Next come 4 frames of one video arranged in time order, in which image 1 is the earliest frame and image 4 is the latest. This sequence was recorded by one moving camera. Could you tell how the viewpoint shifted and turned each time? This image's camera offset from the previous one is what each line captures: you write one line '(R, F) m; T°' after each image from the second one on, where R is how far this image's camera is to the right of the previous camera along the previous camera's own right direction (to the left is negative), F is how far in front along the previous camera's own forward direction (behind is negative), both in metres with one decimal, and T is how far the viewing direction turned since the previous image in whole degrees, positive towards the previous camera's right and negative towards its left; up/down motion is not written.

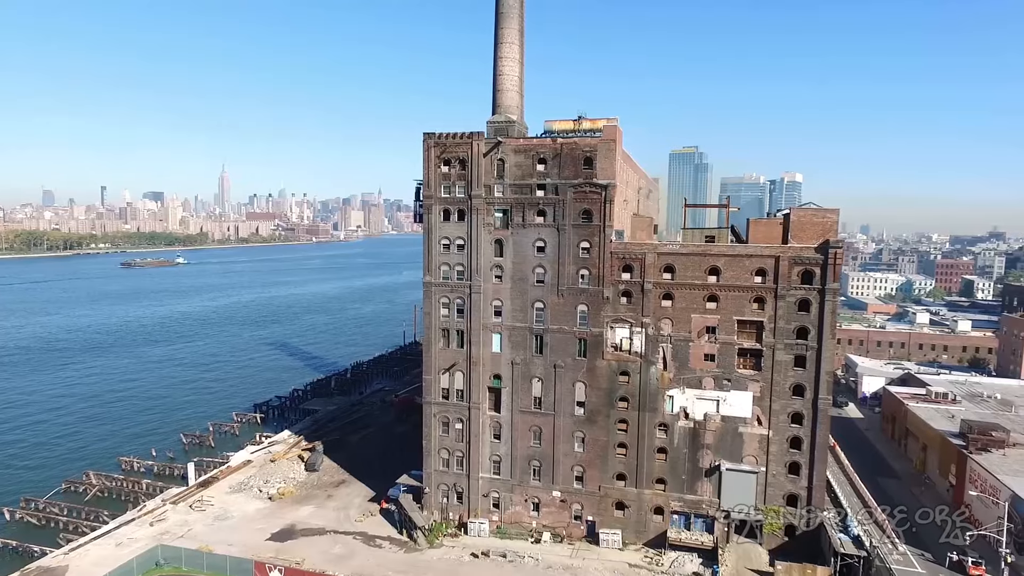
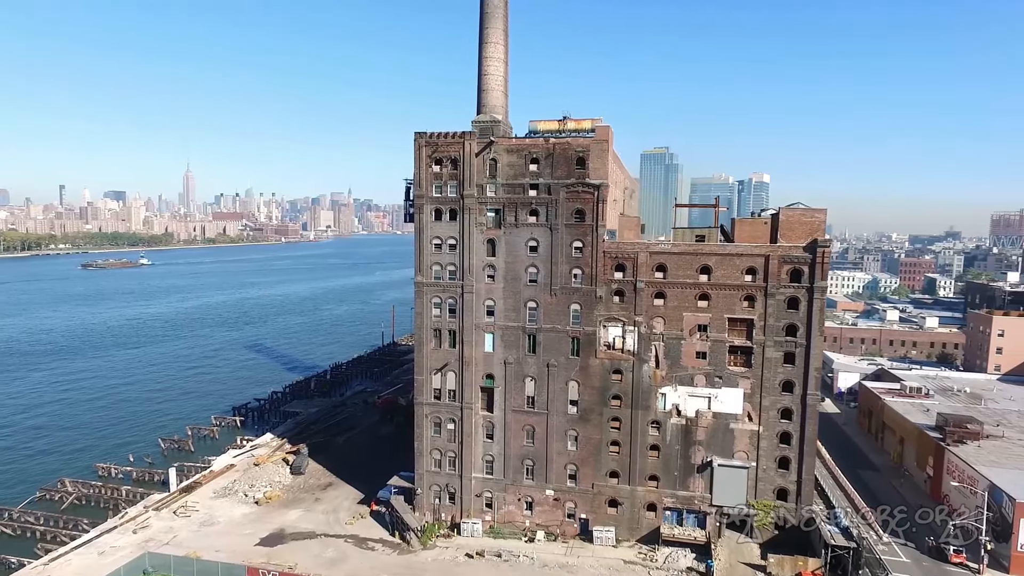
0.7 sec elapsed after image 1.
(-1.6, 0.0) m; +3°
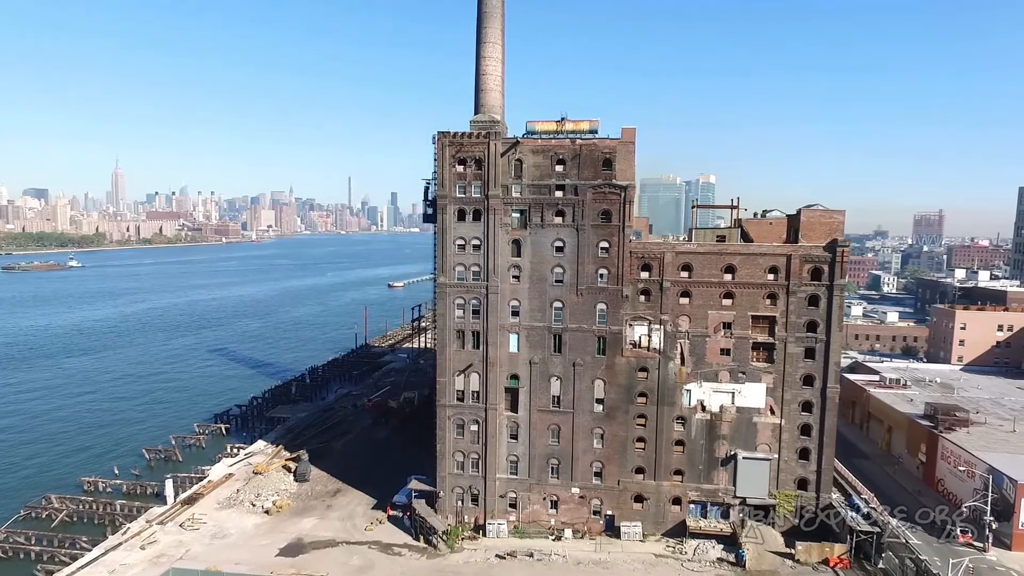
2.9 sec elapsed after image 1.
(-6.1, +0.2) m; +5°
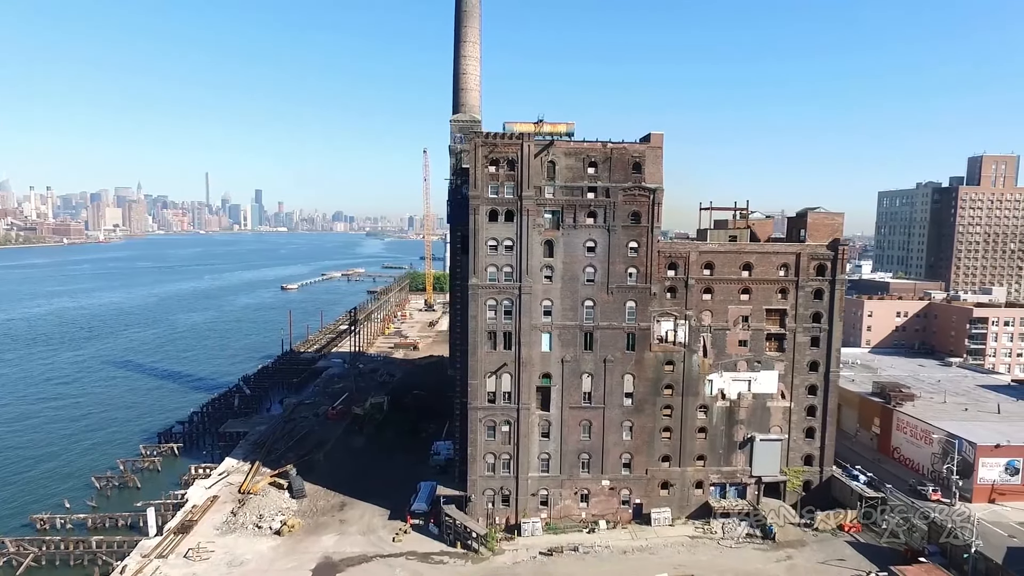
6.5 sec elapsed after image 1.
(-12.1, +0.8) m; +11°
